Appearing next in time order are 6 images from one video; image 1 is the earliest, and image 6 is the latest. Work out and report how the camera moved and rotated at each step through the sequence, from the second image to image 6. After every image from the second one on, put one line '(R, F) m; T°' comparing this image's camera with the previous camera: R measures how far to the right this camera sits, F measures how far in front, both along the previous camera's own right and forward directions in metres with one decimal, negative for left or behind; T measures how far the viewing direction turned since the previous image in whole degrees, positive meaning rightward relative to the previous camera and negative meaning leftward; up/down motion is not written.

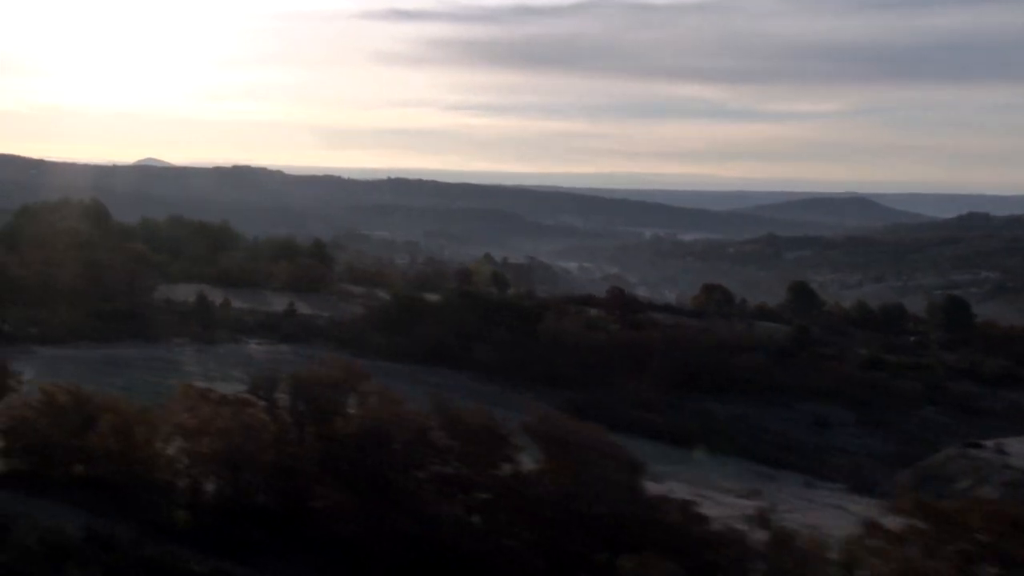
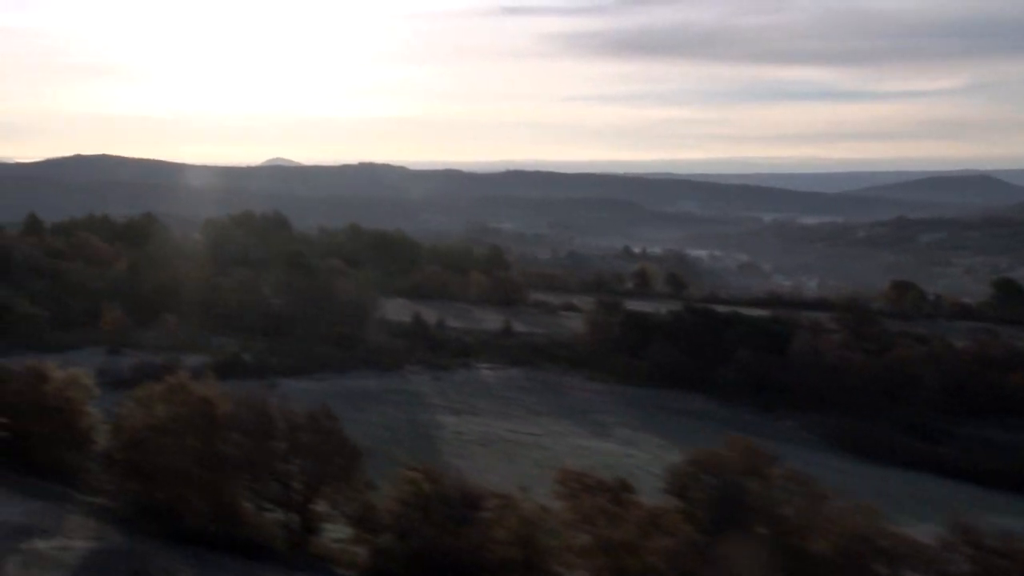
(-2.0, +1.2) m; -7°
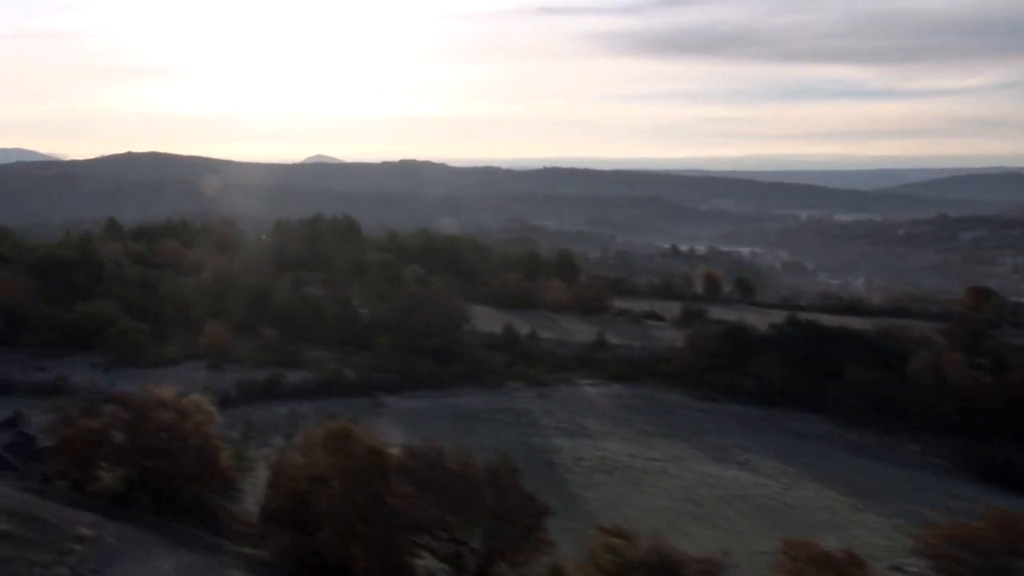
(-1.1, +0.7) m; -2°
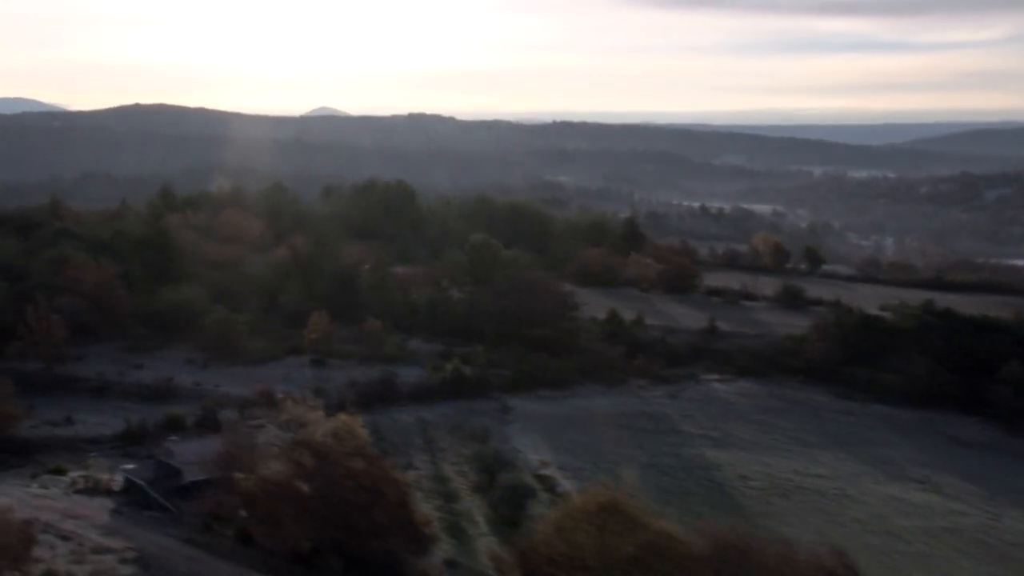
(-1.7, +1.4) m; -1°
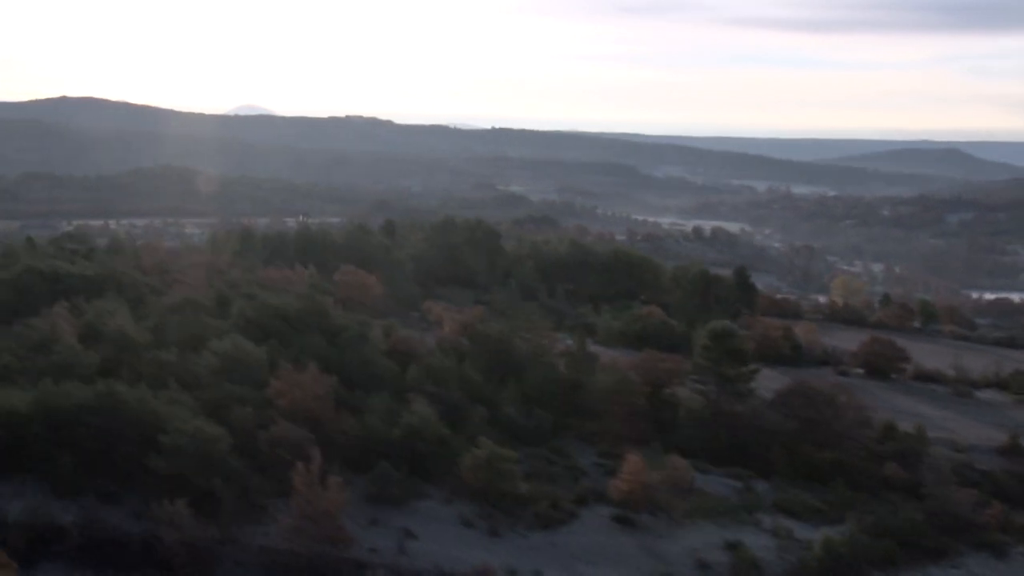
(-4.9, +4.0) m; +2°
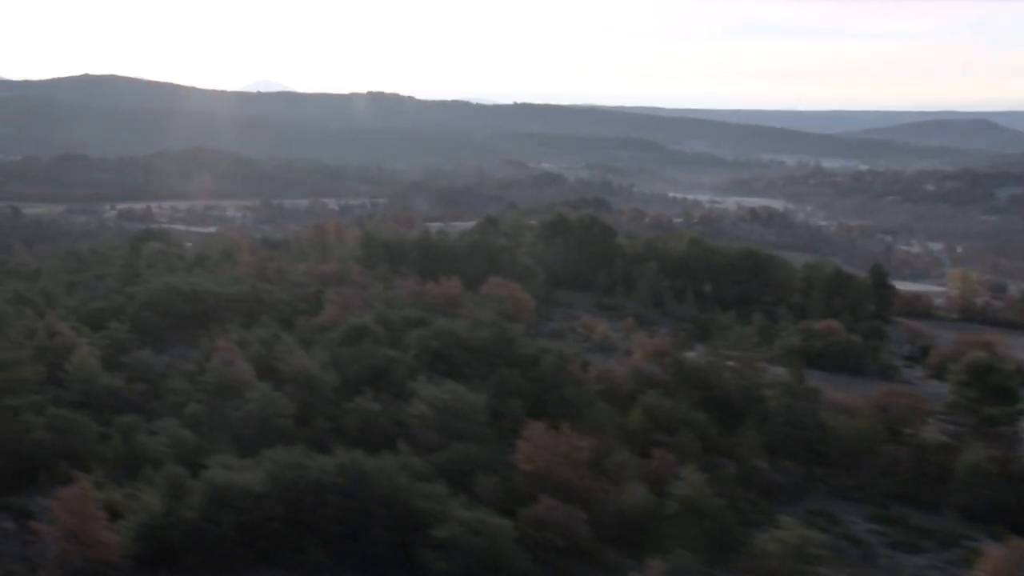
(-2.9, +2.1) m; -2°
